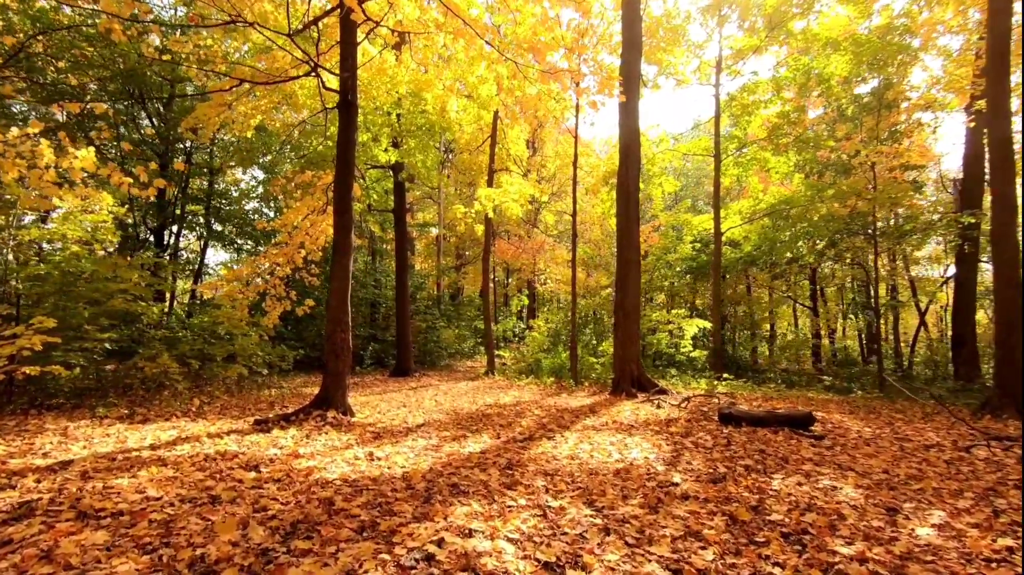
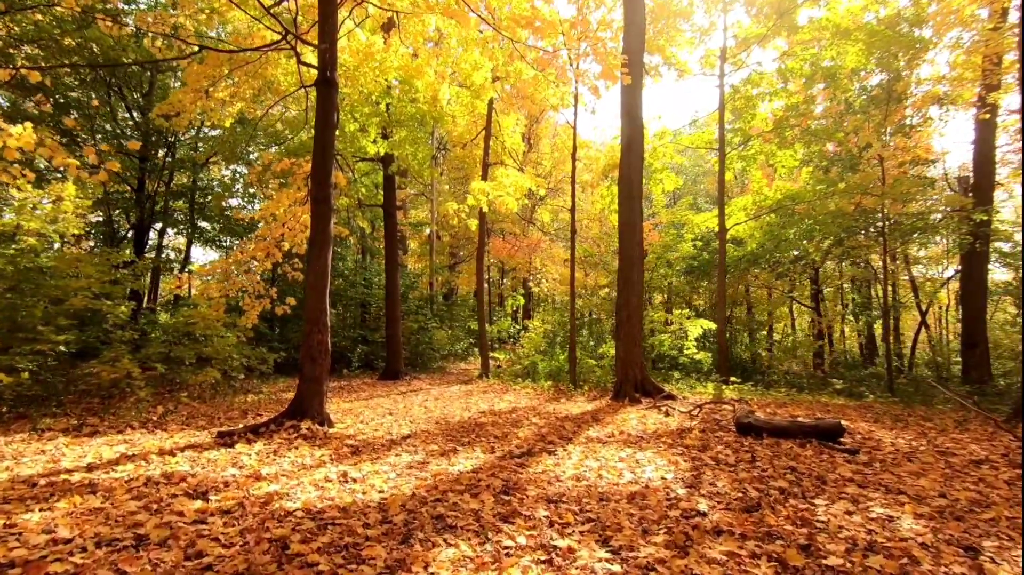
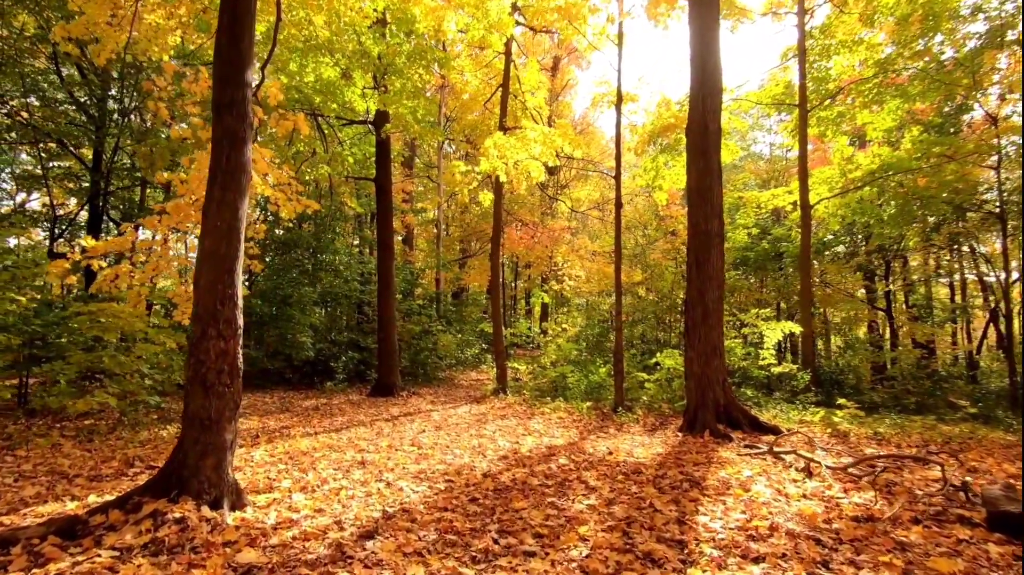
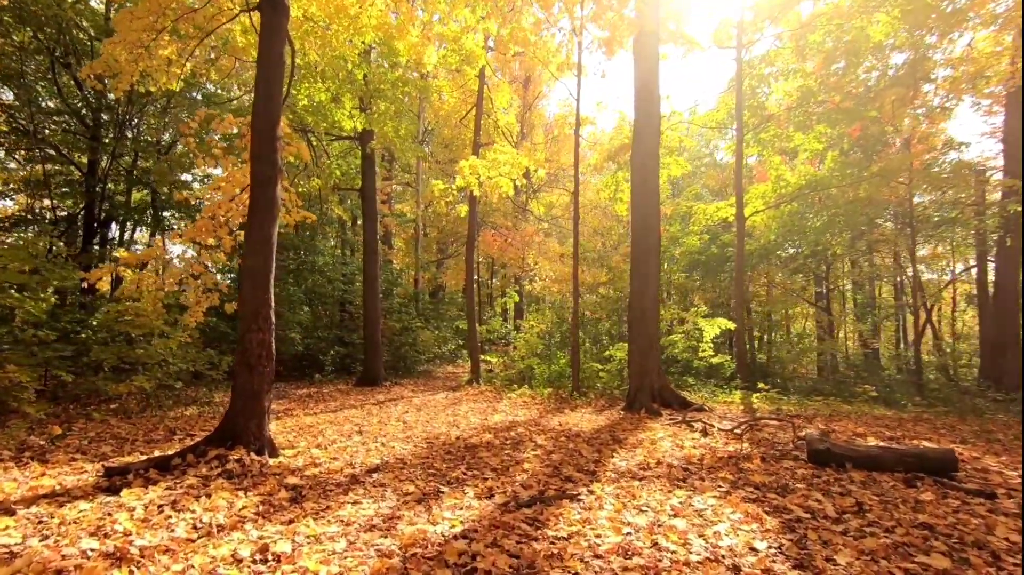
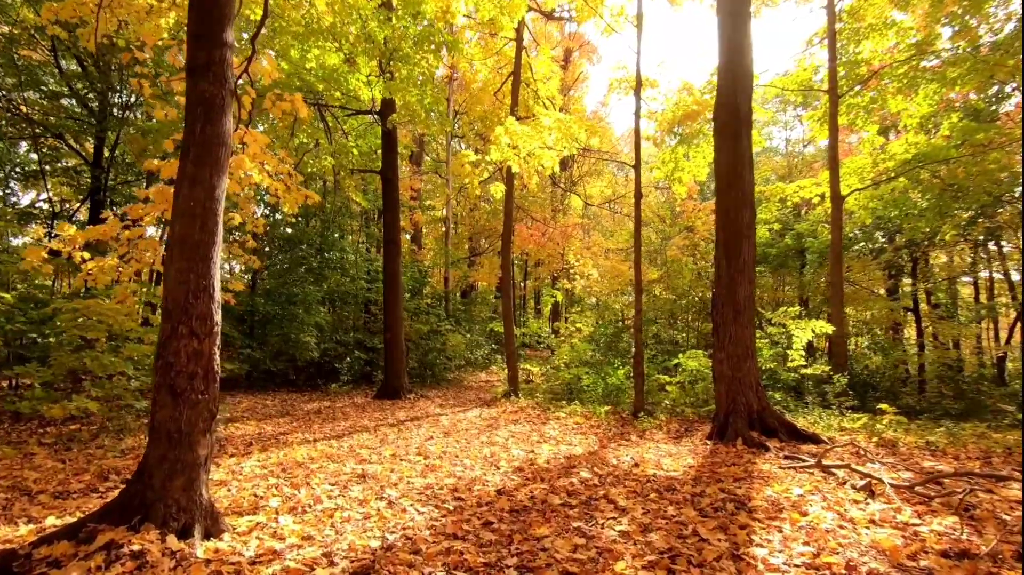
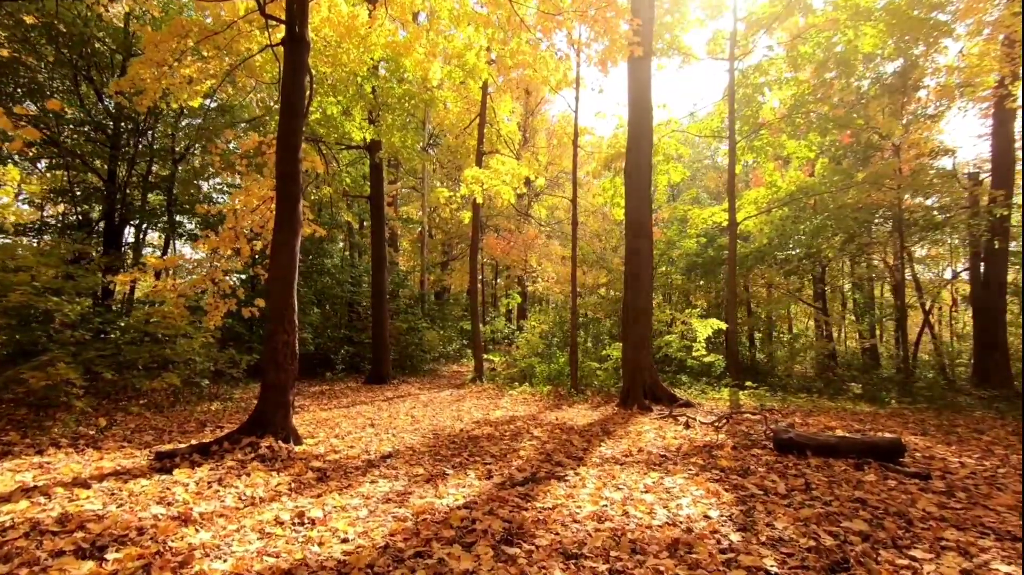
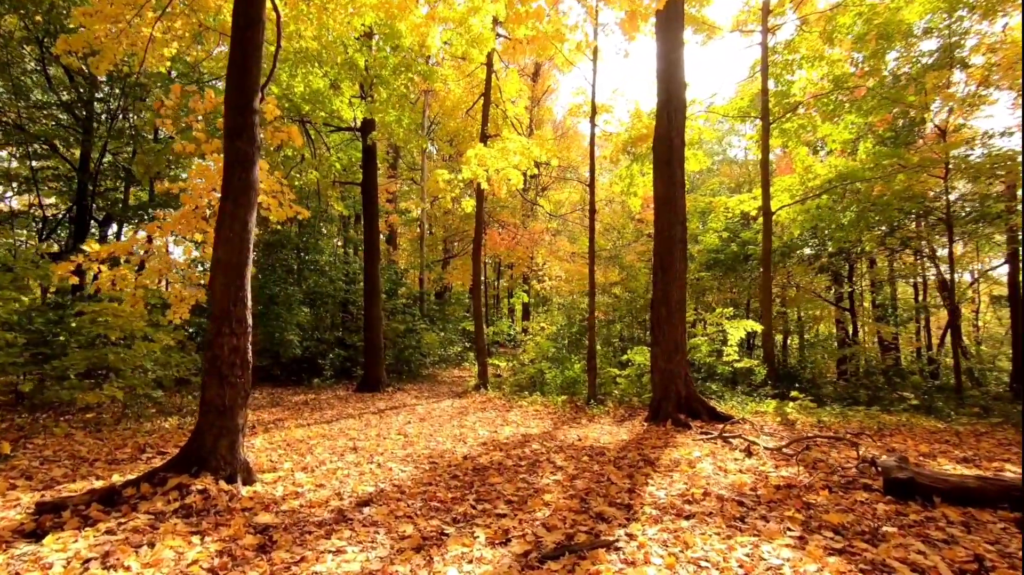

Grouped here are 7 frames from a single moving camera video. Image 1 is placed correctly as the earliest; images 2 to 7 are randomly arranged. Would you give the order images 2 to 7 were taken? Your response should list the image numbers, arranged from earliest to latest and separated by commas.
2, 6, 4, 7, 3, 5
